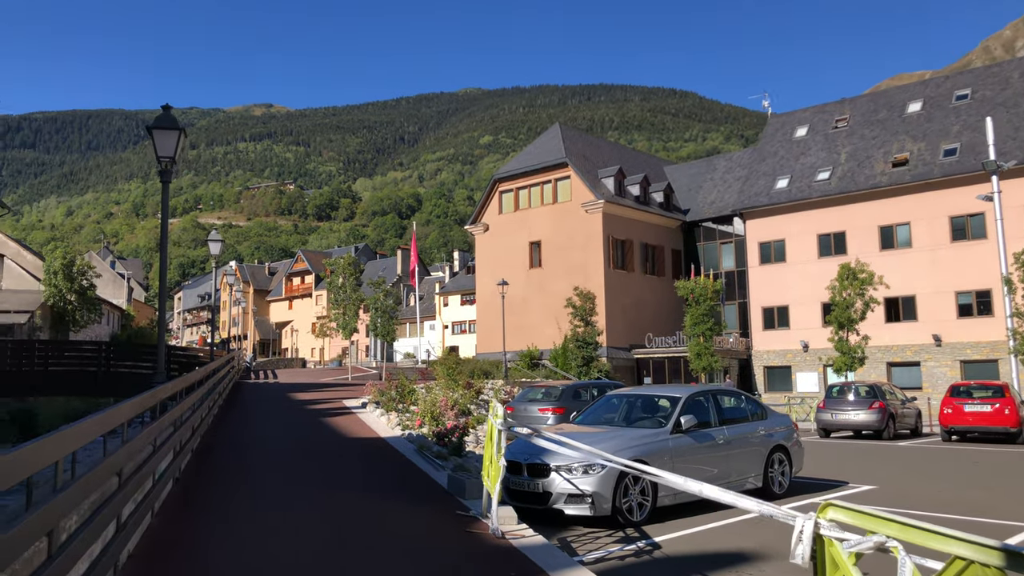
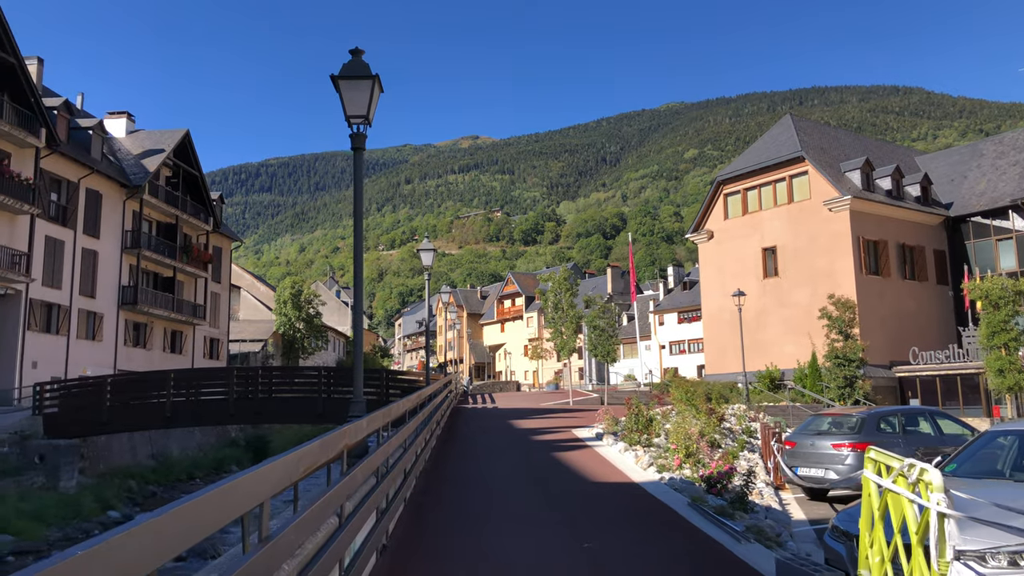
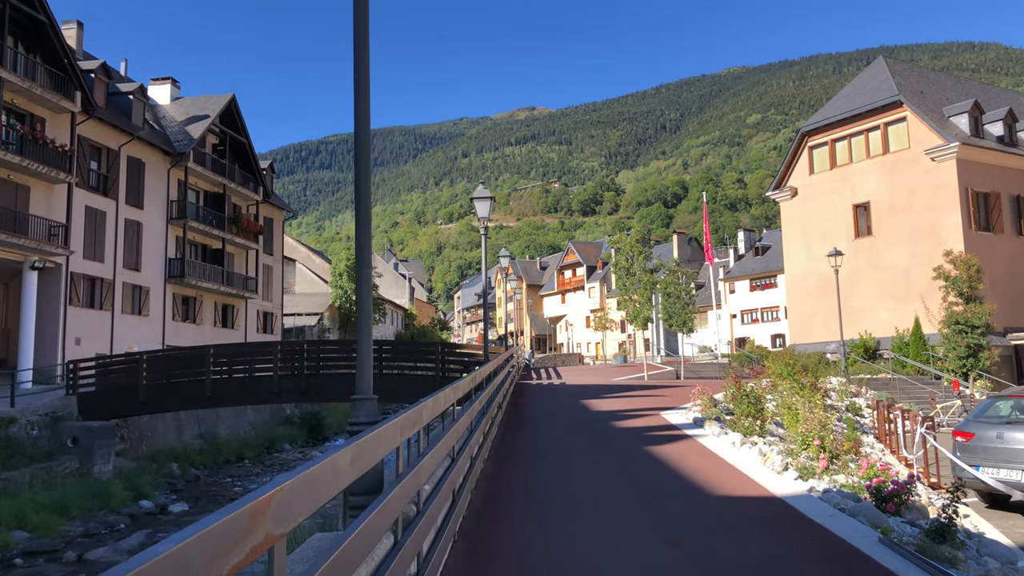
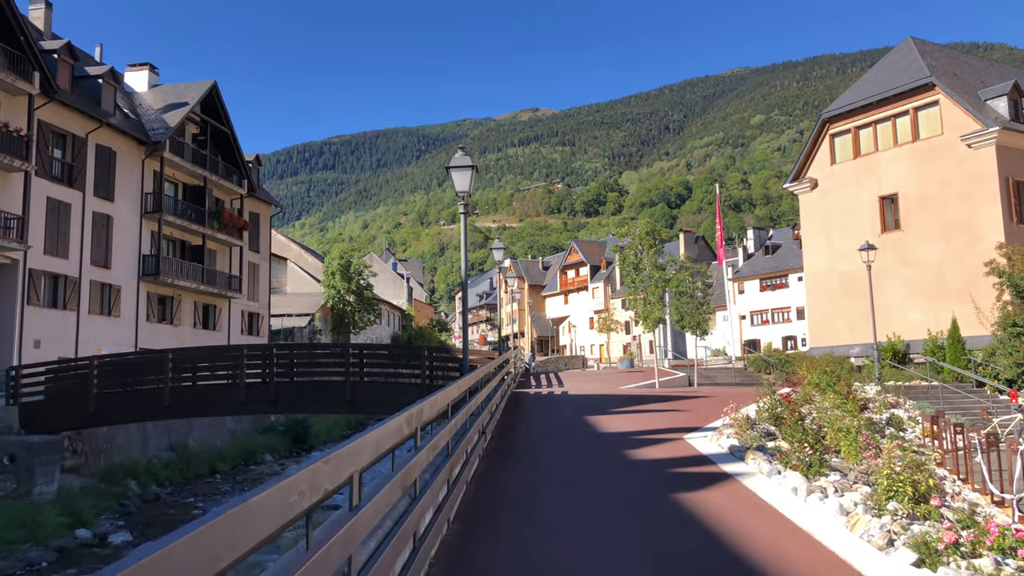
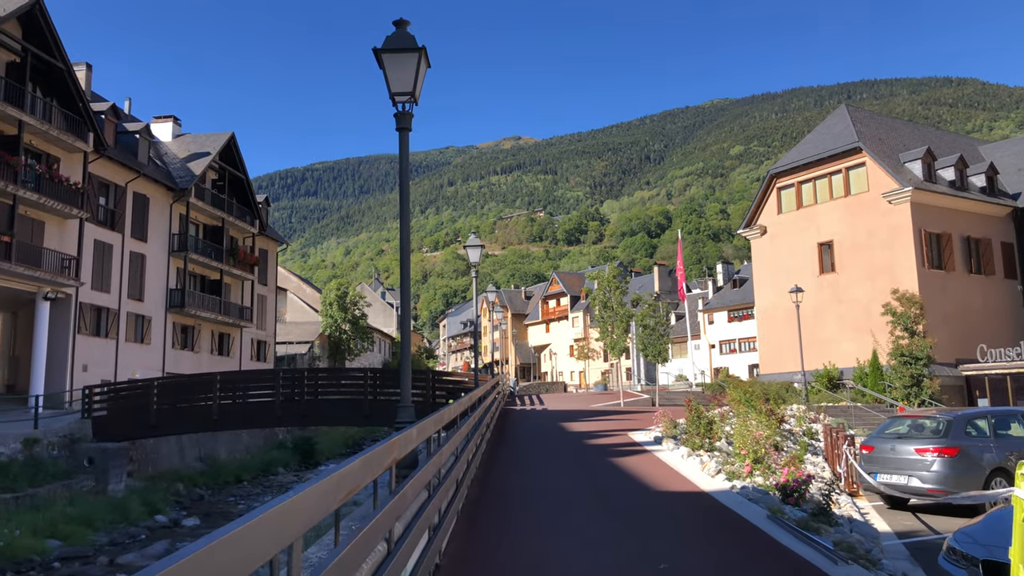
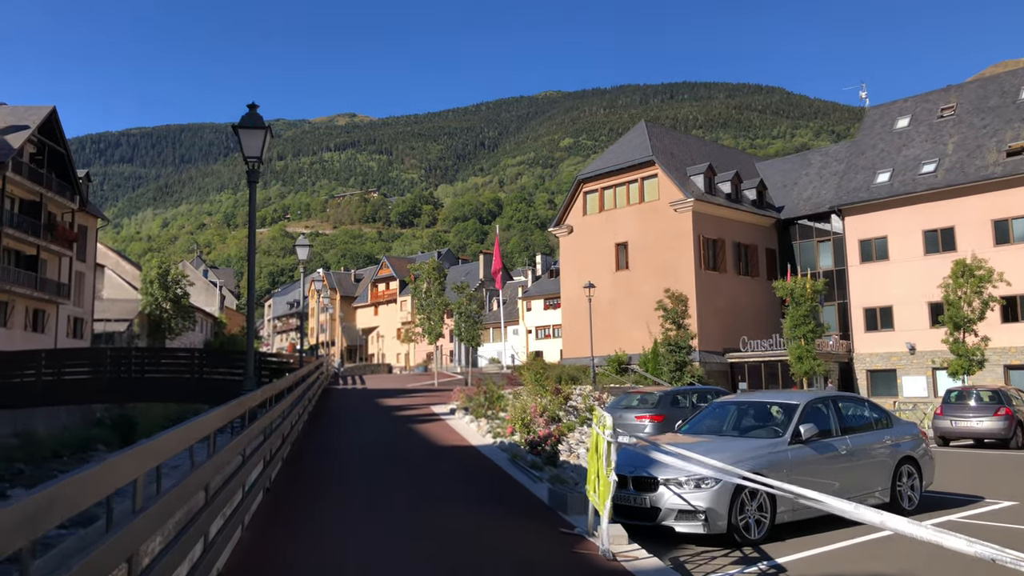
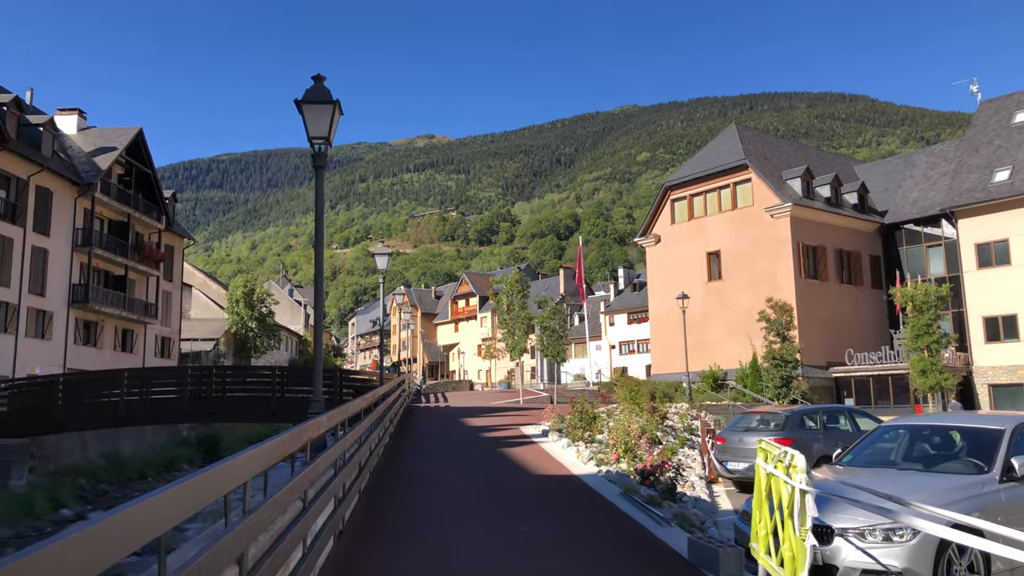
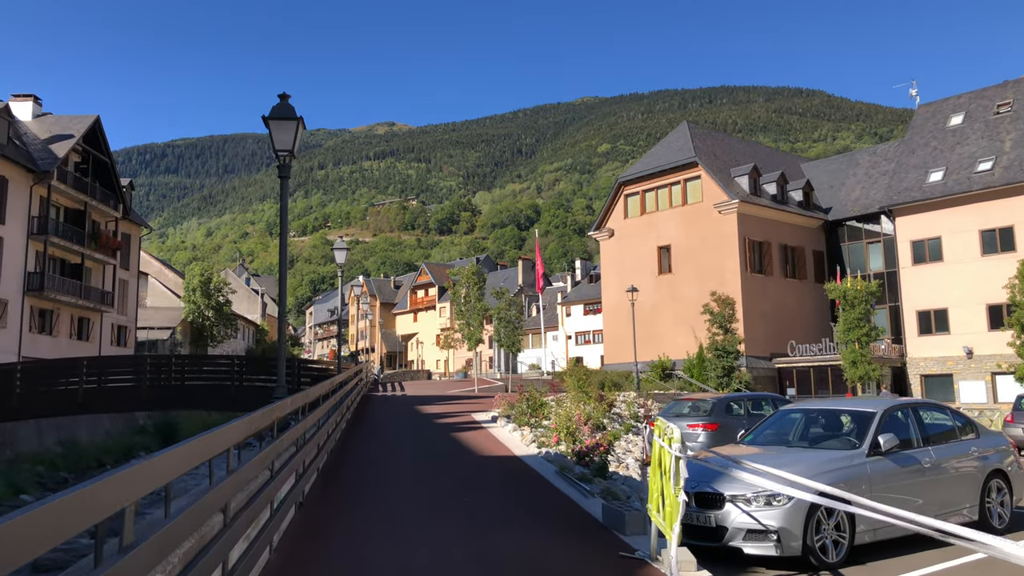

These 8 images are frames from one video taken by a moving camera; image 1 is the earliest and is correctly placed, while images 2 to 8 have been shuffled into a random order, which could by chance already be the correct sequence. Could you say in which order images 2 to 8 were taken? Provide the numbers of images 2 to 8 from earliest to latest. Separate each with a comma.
6, 8, 7, 2, 5, 3, 4
